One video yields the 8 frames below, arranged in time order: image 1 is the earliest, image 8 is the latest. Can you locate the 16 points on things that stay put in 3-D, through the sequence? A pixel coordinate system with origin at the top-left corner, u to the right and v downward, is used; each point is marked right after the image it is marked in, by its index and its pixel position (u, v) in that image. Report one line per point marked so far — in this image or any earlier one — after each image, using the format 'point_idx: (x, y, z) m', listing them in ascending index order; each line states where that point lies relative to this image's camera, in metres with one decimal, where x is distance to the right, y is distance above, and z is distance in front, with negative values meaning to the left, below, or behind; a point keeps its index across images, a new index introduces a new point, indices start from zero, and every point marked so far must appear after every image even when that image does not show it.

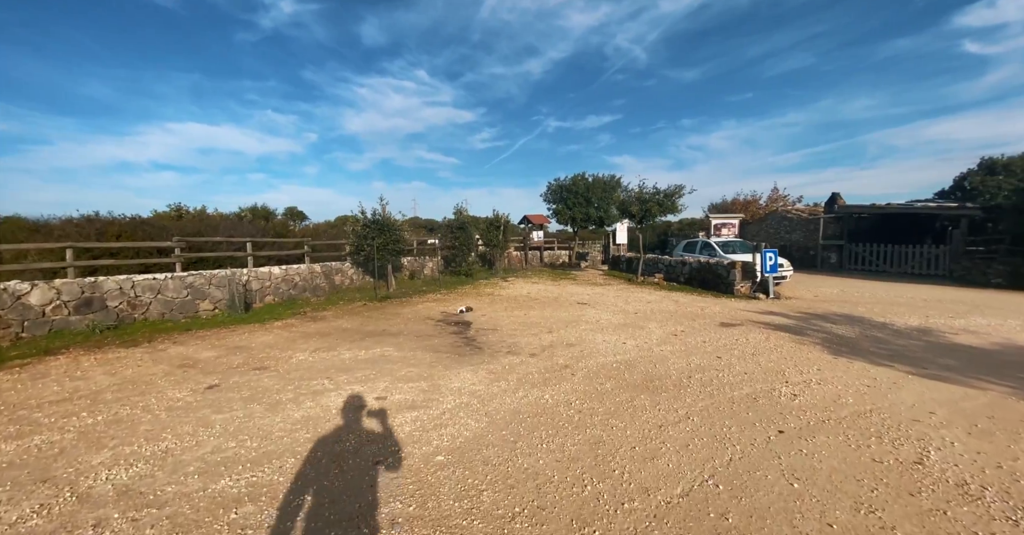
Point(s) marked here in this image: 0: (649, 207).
0: (+4.7, +2.1, +13.9) m
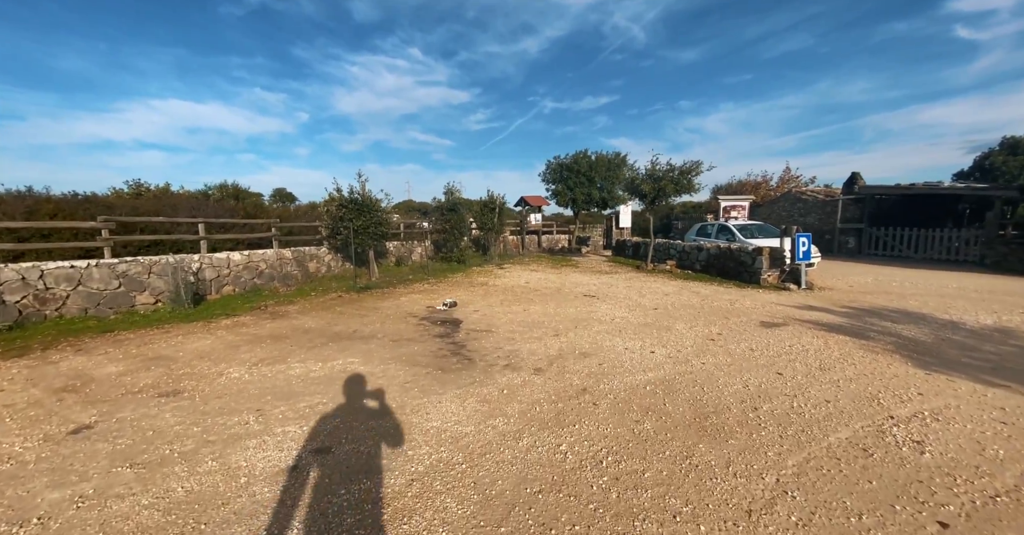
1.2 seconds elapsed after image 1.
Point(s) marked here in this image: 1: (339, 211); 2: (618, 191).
0: (+4.6, +2.6, +12.5) m
1: (-4.8, +1.5, +11.2) m
2: (+5.3, +3.8, +19.9) m
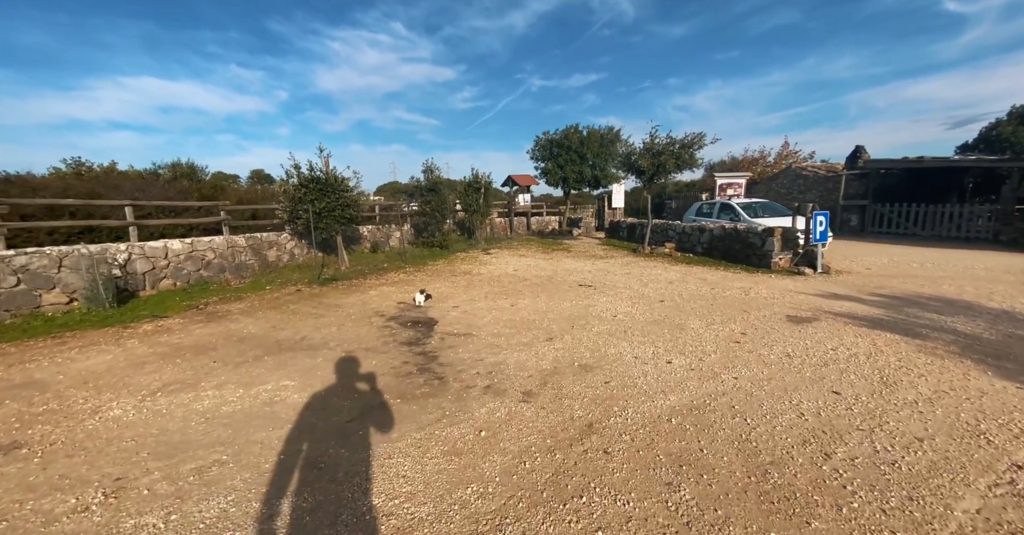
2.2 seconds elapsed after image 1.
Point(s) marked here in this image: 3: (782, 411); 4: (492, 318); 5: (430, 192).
0: (+4.2, +3.0, +11.3) m
1: (-5.2, +1.8, +9.8) m
2: (+4.6, +4.6, +18.7) m
3: (+2.2, -1.2, +3.3) m
4: (-0.3, -0.8, +6.0) m
5: (-2.8, +2.6, +13.8) m
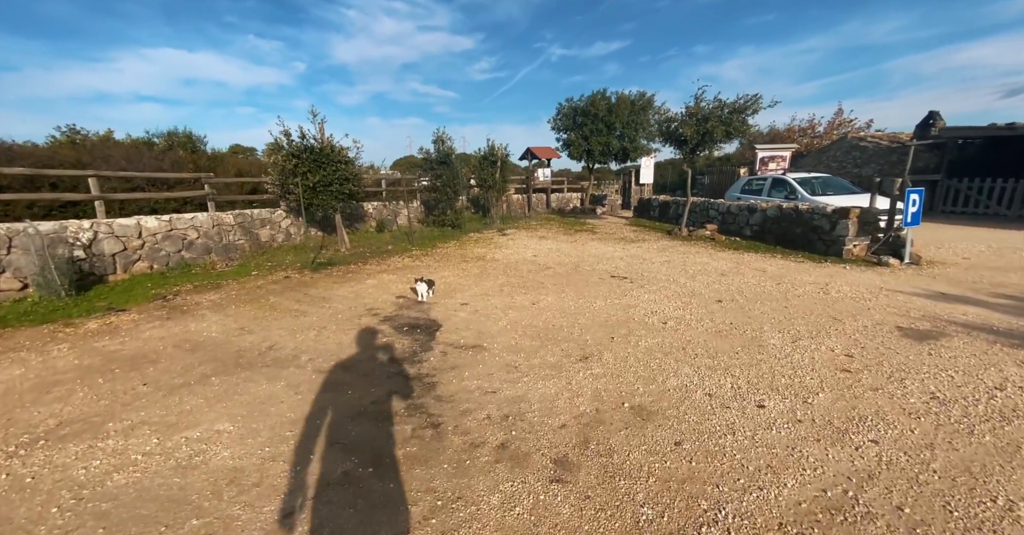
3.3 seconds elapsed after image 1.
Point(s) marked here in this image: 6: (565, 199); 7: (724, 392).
0: (+4.7, +3.4, +9.6) m
1: (-4.8, +2.2, +8.6) m
2: (+5.4, +5.4, +16.9) m
3: (+2.3, -1.2, +2.0) m
4: (0.0, -0.7, +4.8) m
5: (-2.2, +3.1, +12.5) m
6: (+2.5, +3.2, +19.2) m
7: (+1.7, -1.0, +3.2) m
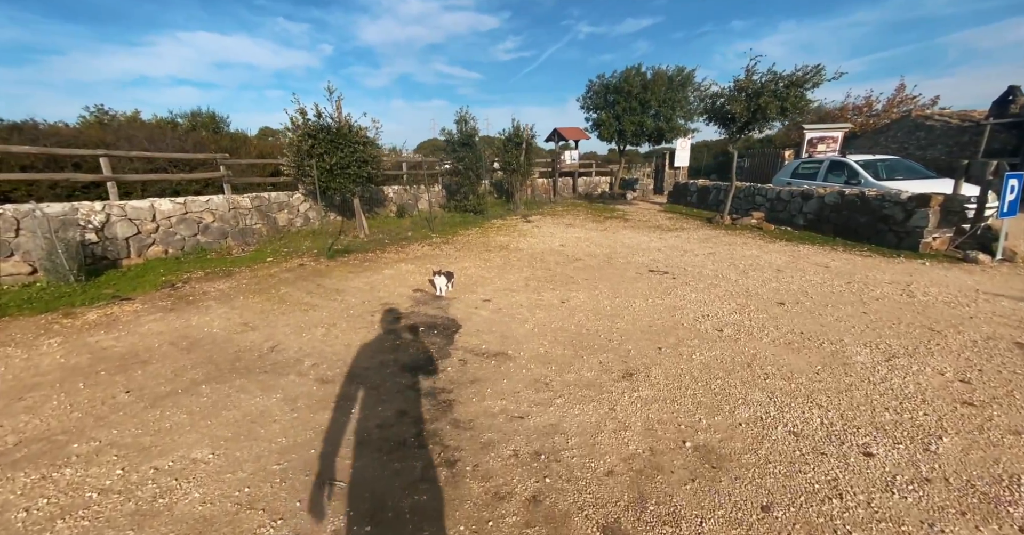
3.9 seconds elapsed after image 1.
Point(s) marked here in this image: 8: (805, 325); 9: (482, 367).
0: (+5.4, +3.6, +8.6) m
1: (-4.2, +2.5, +8.1) m
2: (+6.5, +5.8, +15.8) m
3: (+2.5, -1.3, +1.3) m
4: (+0.3, -0.6, +4.2) m
5: (-1.4, +3.5, +11.8) m
6: (+3.7, +3.8, +18.3) m
7: (+1.9, -1.0, +2.5) m
8: (+3.0, -0.6, +4.1) m
9: (-0.2, -0.8, +3.4) m
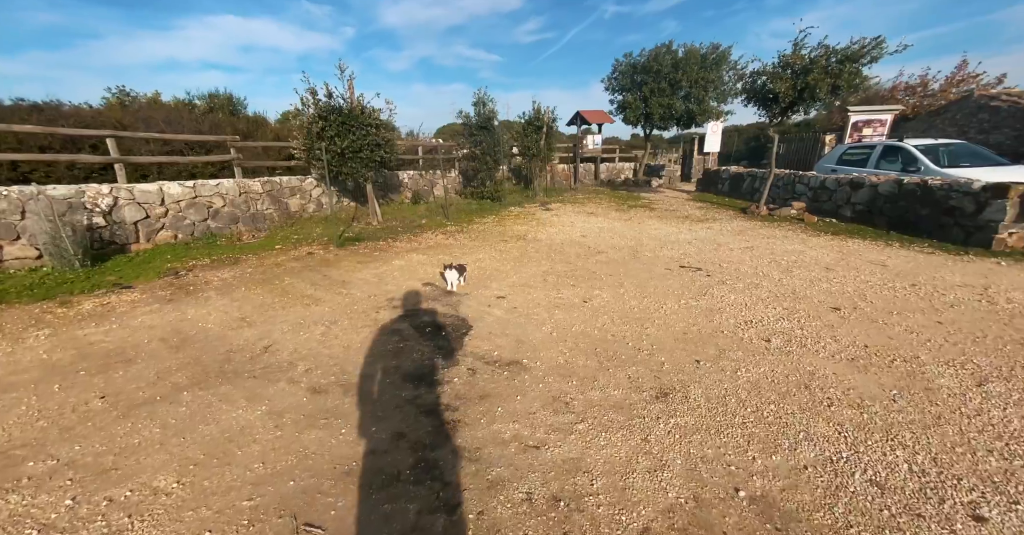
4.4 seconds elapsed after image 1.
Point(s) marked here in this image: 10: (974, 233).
0: (+5.8, +3.6, +7.8) m
1: (-3.8, +2.7, +7.8) m
2: (+7.3, +6.1, +14.8) m
3: (+2.5, -1.4, +0.8) m
4: (+0.4, -0.6, +3.8) m
5: (-0.8, +3.9, +11.3) m
6: (+4.5, +4.2, +17.5) m
7: (+2.0, -1.1, +2.0) m
8: (+3.1, -0.6, +3.6) m
9: (-0.1, -0.8, +3.0) m
10: (+7.1, +0.5, +6.2) m
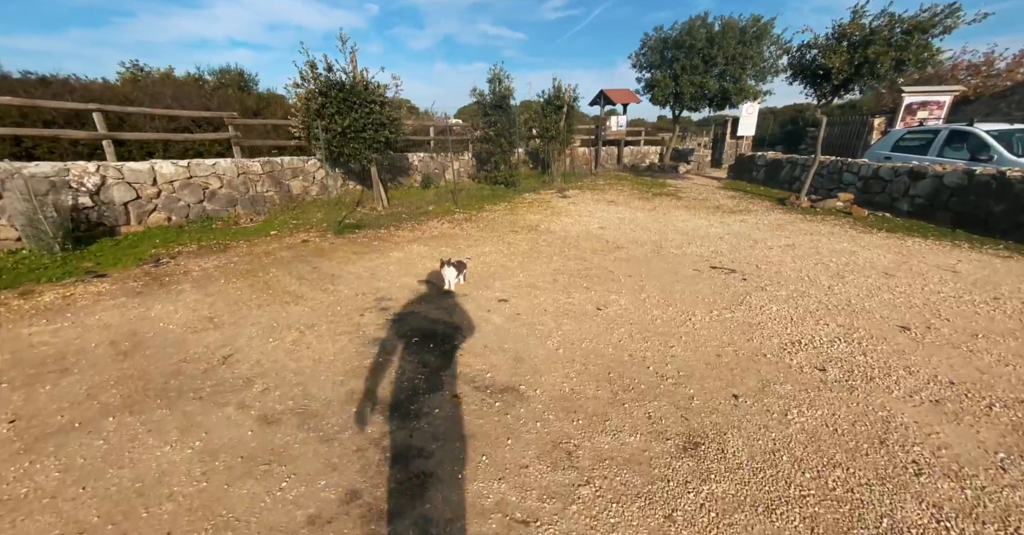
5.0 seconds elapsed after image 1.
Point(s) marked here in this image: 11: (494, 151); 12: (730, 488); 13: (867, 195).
0: (+6.0, +3.6, +6.8) m
1: (-3.5, +3.0, +7.2) m
2: (+8.0, +6.4, +13.6) m
3: (+2.3, -1.7, +0.1) m
4: (+0.4, -0.6, +3.2) m
5: (-0.4, +4.1, +10.6) m
6: (+5.3, +4.7, +16.5) m
7: (+1.9, -1.2, +1.4) m
8: (+3.1, -0.7, +2.8) m
9: (-0.2, -0.9, +2.5) m
10: (+7.3, +0.4, +5.3) m
11: (-0.5, +3.1, +10.8) m
12: (+1.1, -1.0, +2.0) m
13: (+7.1, +1.5, +8.1) m
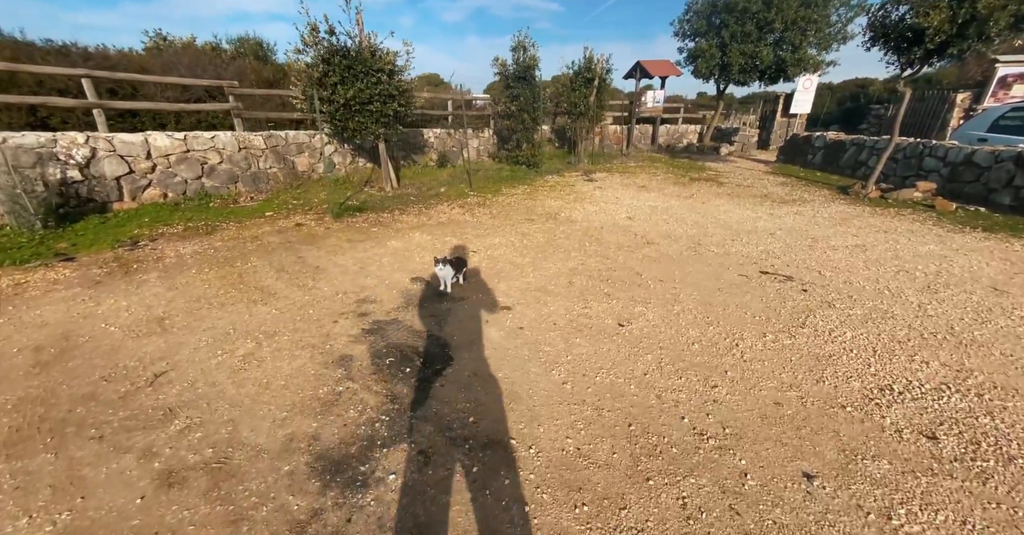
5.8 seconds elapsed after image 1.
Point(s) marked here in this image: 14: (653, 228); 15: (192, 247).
0: (+6.4, +3.5, +5.5) m
1: (-3.2, +3.2, +6.6) m
2: (+8.8, +6.5, +12.0) m
3: (+2.0, -1.9, -0.6) m
4: (+0.4, -0.7, +2.5) m
5: (+0.2, +4.5, +9.6) m
6: (+6.3, +5.1, +15.2) m
7: (+1.7, -1.4, +0.6) m
8: (+3.1, -0.9, +2.0) m
9: (-0.3, -1.0, +1.8) m
10: (+7.4, +0.2, +4.1) m
11: (+0.1, +3.5, +9.9) m
12: (+0.9, -1.2, +1.2) m
13: (+7.5, +1.4, +6.8) m
14: (+1.9, +0.5, +5.4) m
15: (-3.7, +0.2, +4.7) m
